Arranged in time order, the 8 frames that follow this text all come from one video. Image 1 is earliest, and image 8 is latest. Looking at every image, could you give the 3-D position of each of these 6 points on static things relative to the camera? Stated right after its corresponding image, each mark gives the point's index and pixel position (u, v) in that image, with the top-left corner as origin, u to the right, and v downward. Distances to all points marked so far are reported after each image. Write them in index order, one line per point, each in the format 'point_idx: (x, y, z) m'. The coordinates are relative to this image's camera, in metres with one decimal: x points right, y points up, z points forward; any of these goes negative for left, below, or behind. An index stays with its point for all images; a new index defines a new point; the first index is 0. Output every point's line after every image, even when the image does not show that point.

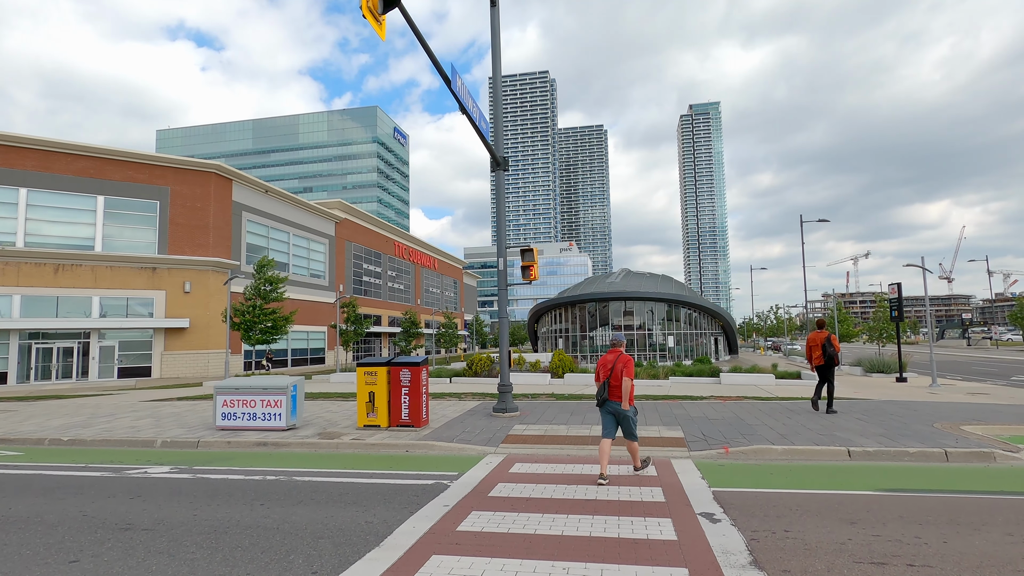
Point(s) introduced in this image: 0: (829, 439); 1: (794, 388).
0: (+5.1, -2.4, +8.1) m
1: (+10.5, -3.7, +18.9) m
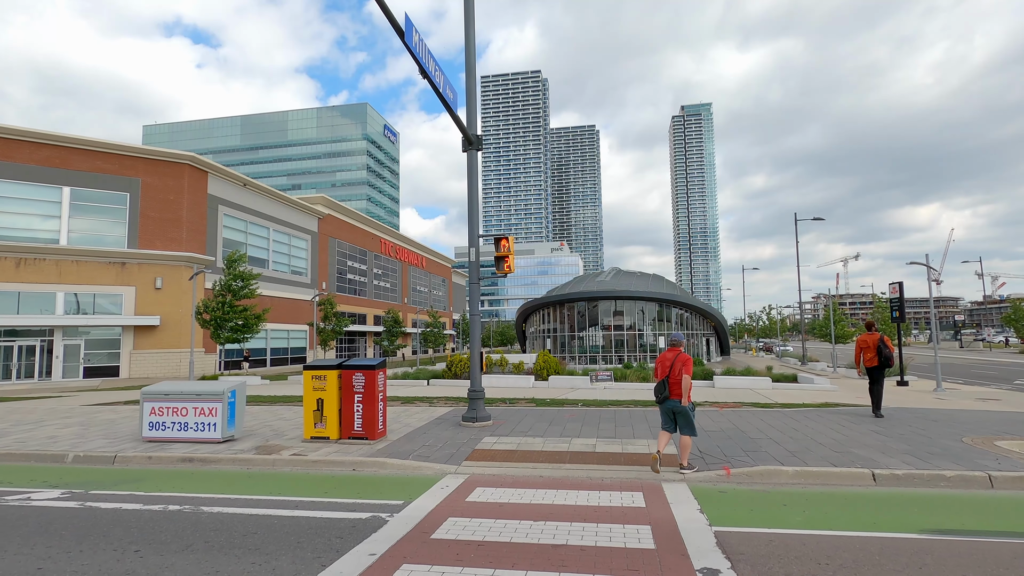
0: (+4.6, -2.3, +6.9) m
1: (+9.8, -3.6, +17.8) m
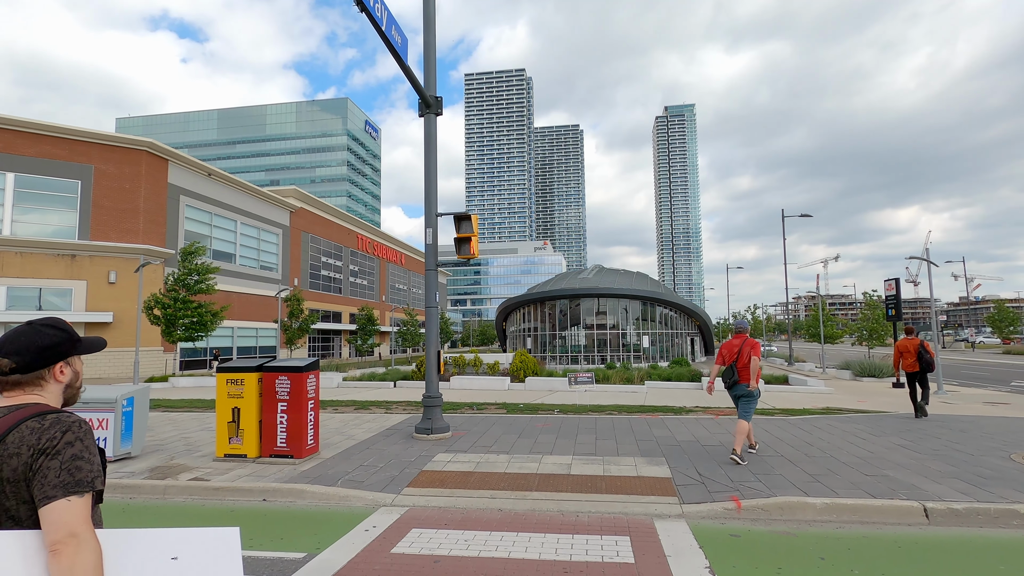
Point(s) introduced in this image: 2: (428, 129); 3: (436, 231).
0: (+4.0, -2.2, +5.5) m
1: (+8.9, -3.5, +16.5) m
2: (-1.5, +2.9, +9.2) m
3: (-1.4, +1.0, +9.0) m
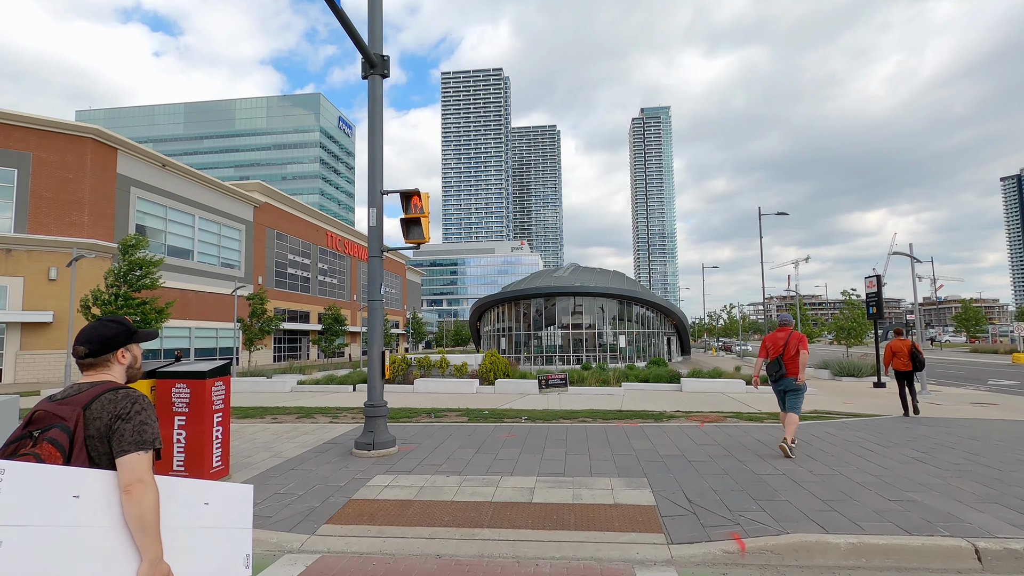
0: (+3.6, -2.0, +4.4) m
1: (+7.9, -3.3, +15.7) m
2: (-2.2, +3.0, +7.9) m
3: (-2.0, +1.2, +7.7) m
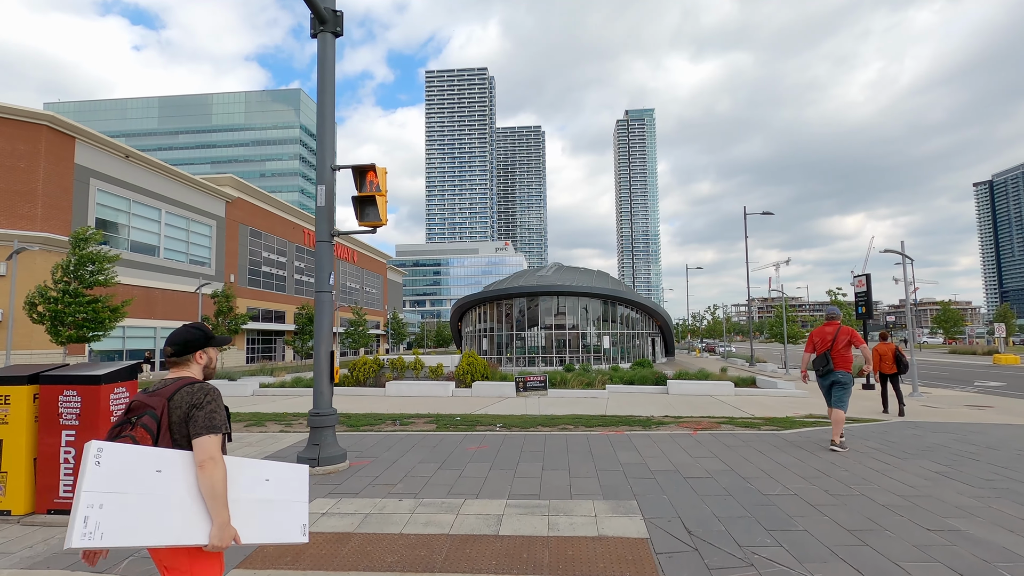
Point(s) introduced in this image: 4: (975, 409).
0: (+3.3, -1.9, +3.6) m
1: (+7.3, -3.3, +15.0) m
2: (-2.6, +3.2, +6.9) m
3: (-2.4, +1.3, +6.6) m
4: (+12.2, -3.2, +13.4) m
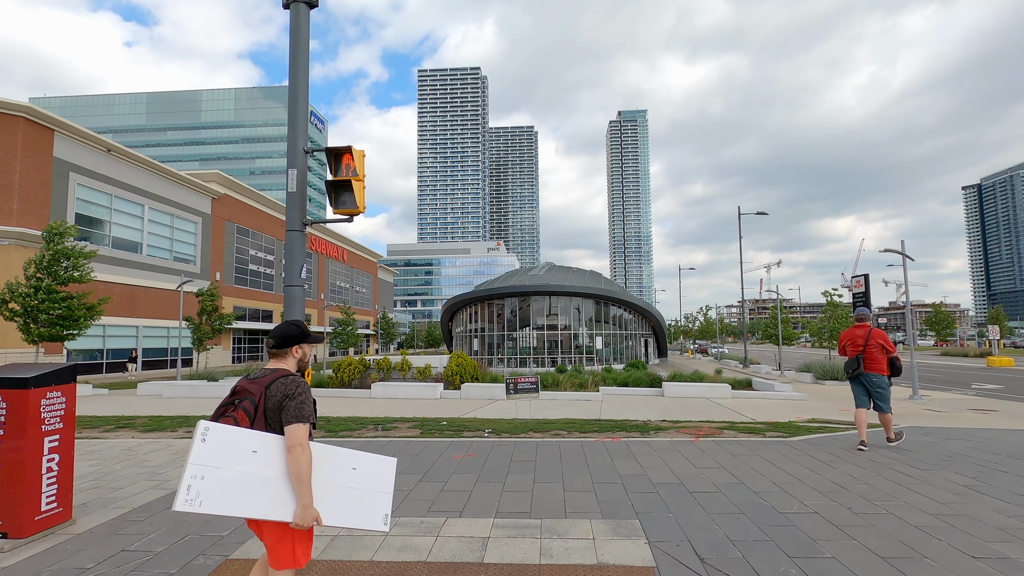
0: (+3.2, -1.8, +3.1) m
1: (+7.0, -3.3, +14.5) m
2: (-2.7, +3.2, +6.3) m
3: (-2.5, +1.4, +6.1) m
4: (+11.9, -3.2, +13.0) m
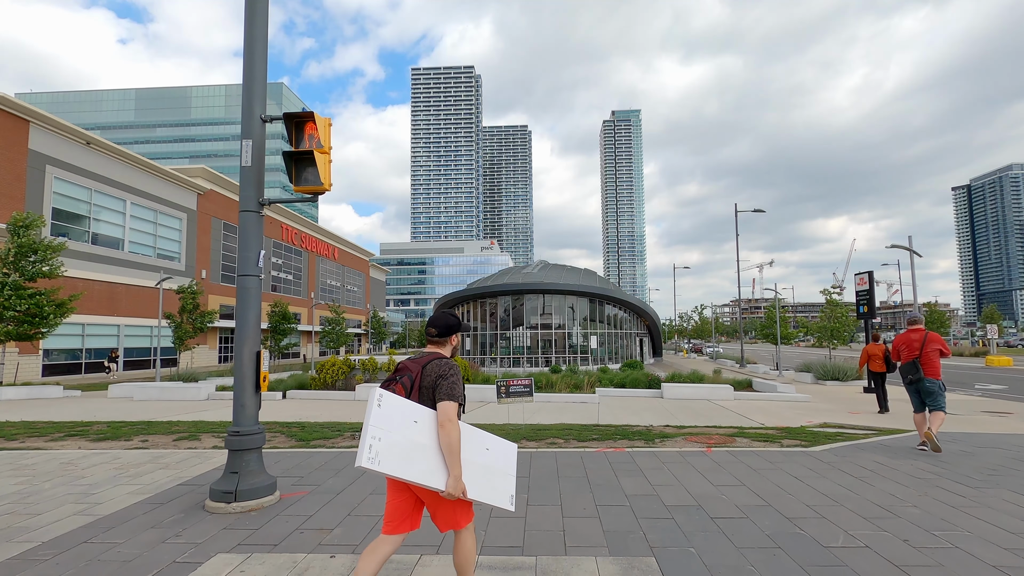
0: (+3.1, -1.8, +2.3) m
1: (+6.8, -3.2, +13.8) m
2: (-2.8, +3.3, +5.5) m
3: (-2.6, +1.5, +5.2) m
4: (+11.7, -3.1, +12.4) m
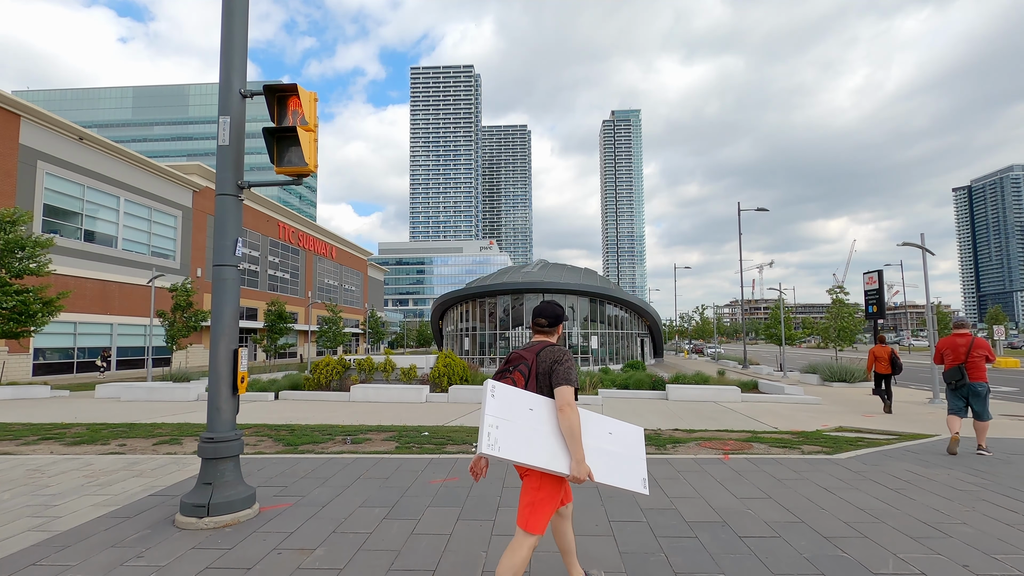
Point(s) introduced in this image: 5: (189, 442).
0: (+3.1, -1.7, +1.9) m
1: (+6.8, -3.1, +13.4) m
2: (-2.7, +3.4, +5.0) m
3: (-2.6, +1.5, +4.8) m
4: (+11.8, -3.0, +11.9) m
5: (-4.8, -2.3, +7.6) m
